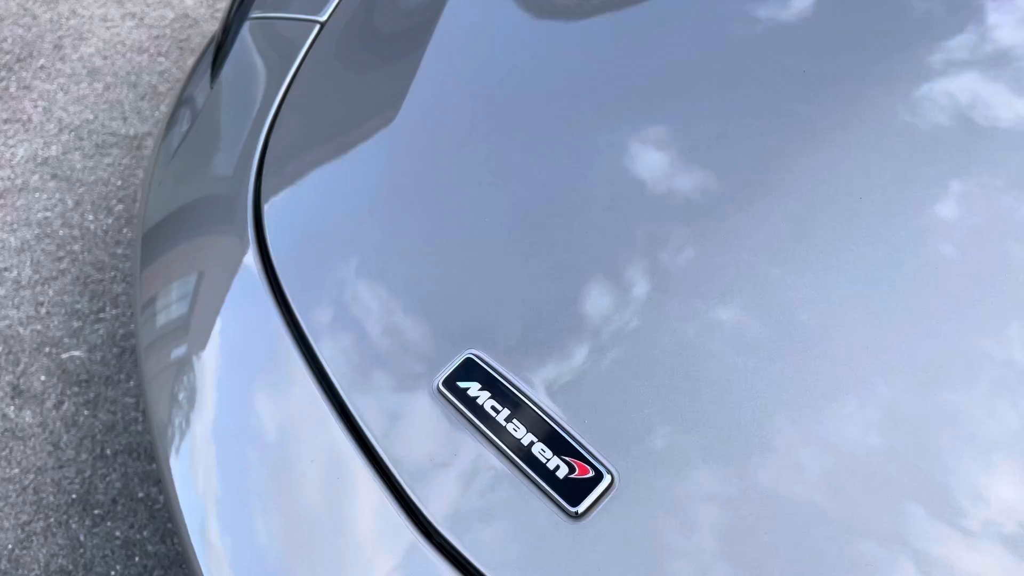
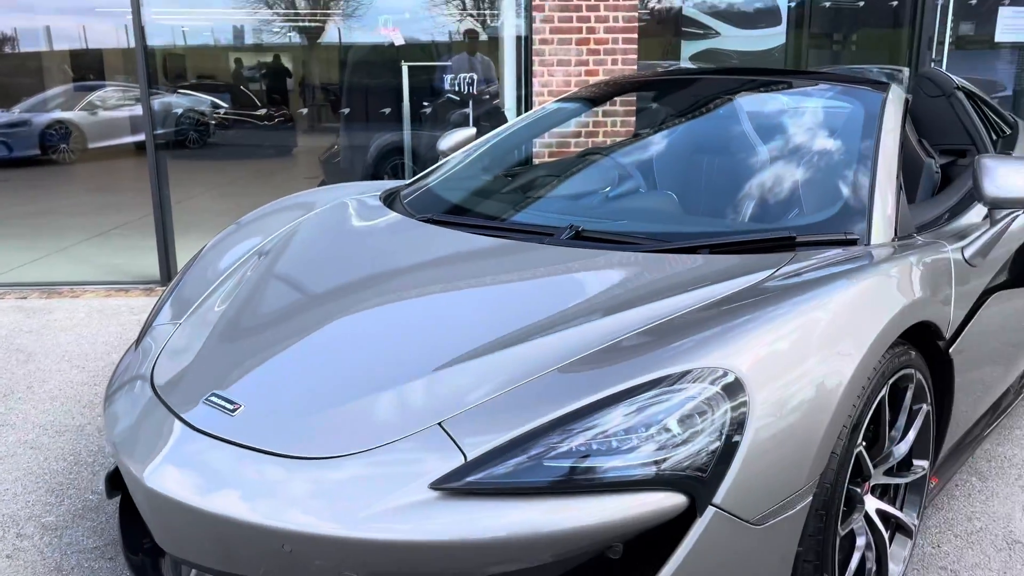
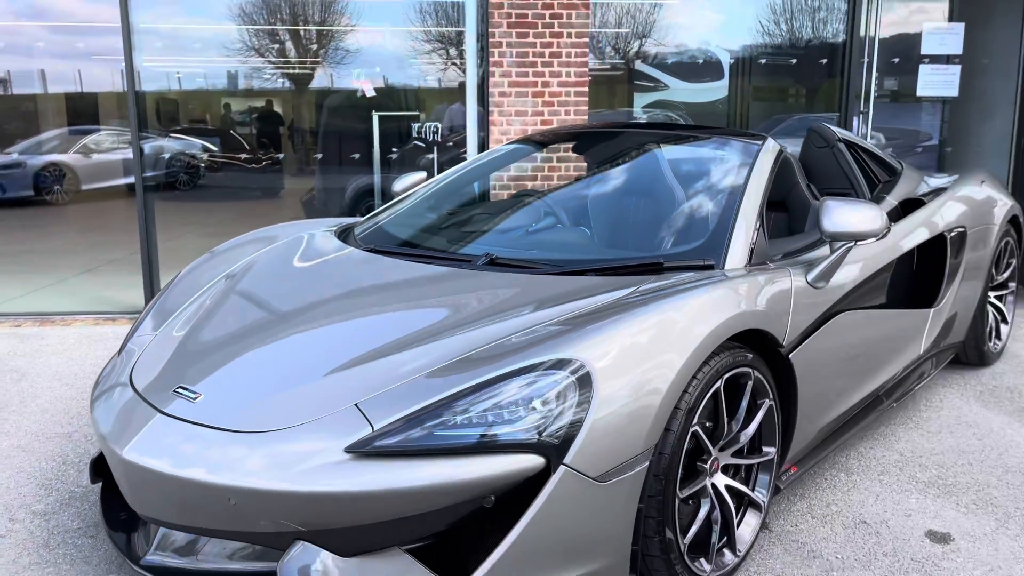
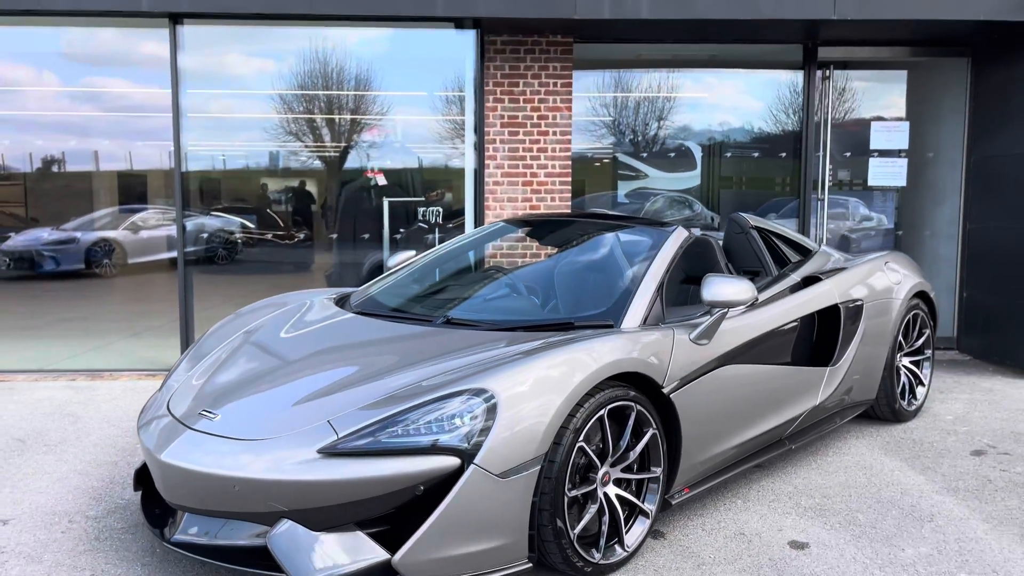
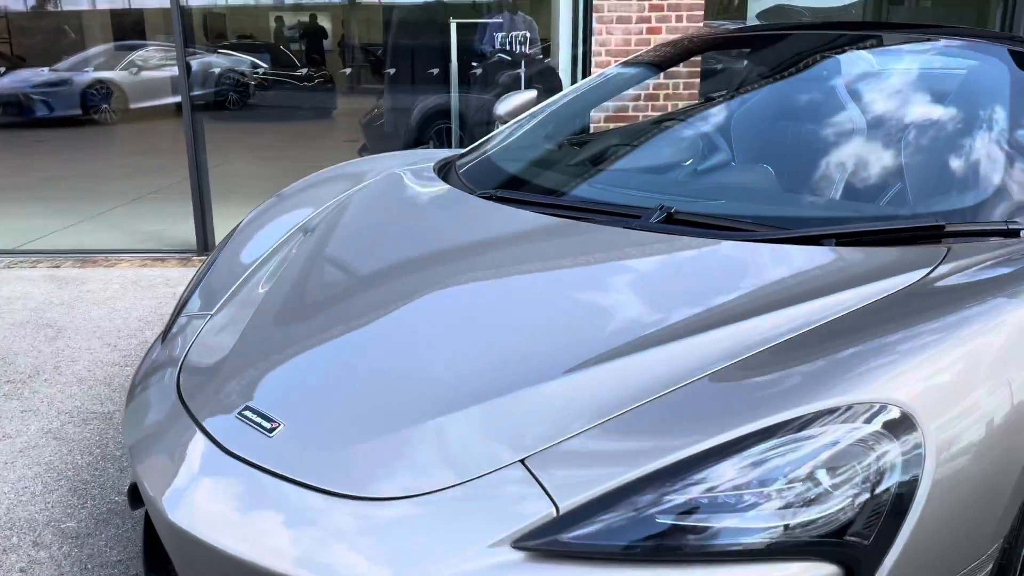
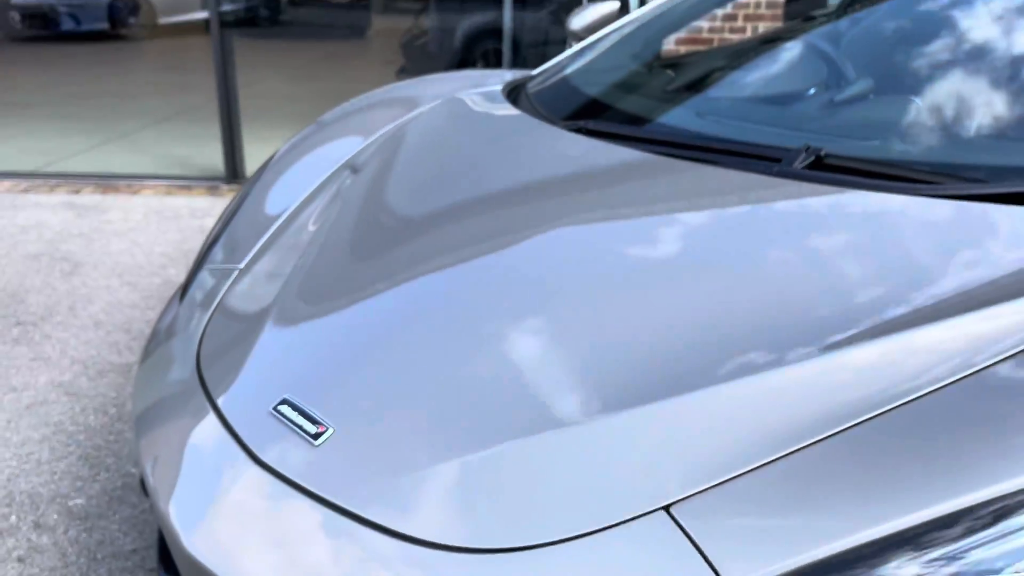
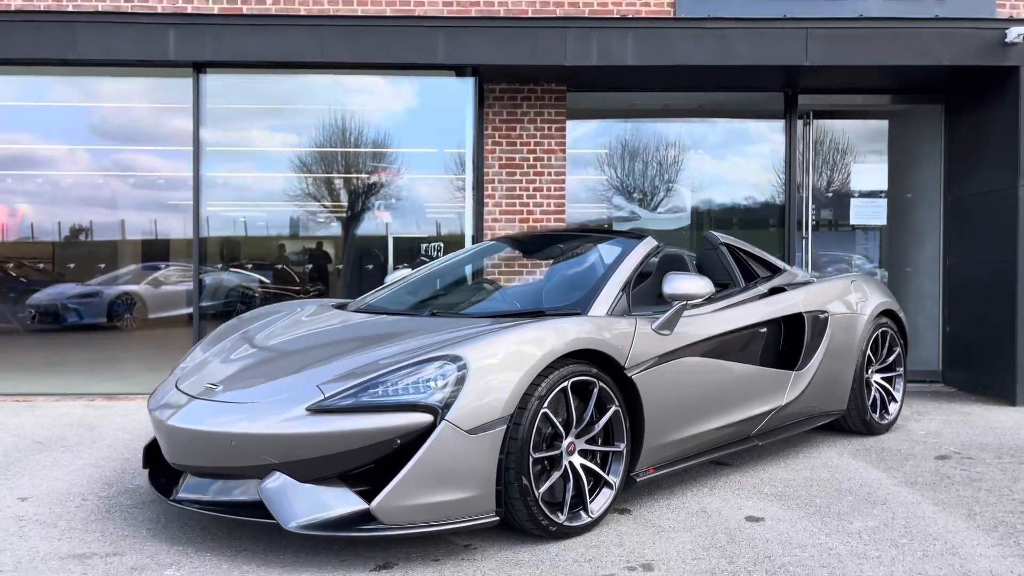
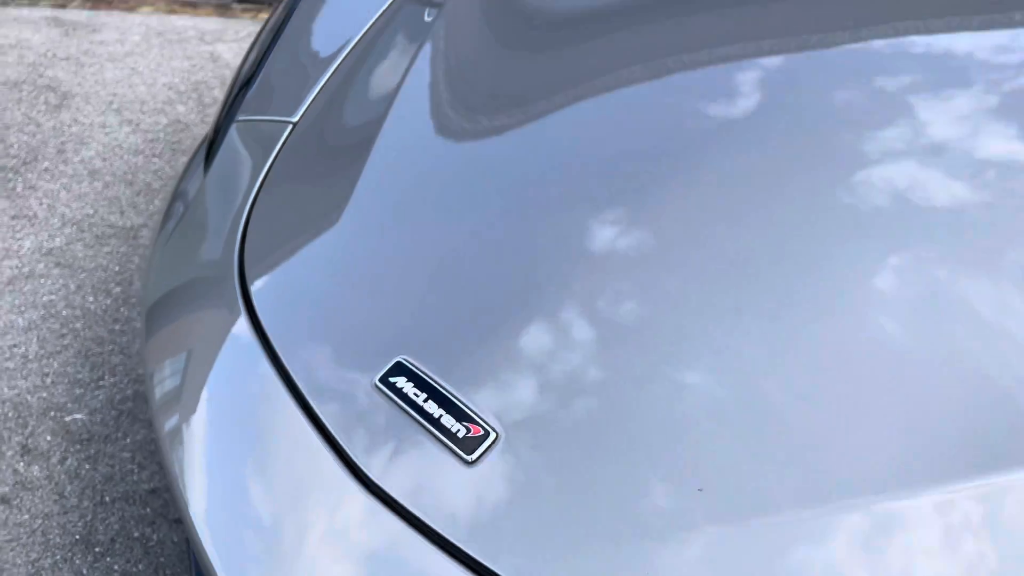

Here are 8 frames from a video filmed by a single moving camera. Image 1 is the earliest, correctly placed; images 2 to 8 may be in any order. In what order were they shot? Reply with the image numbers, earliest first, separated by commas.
8, 6, 5, 2, 3, 4, 7
